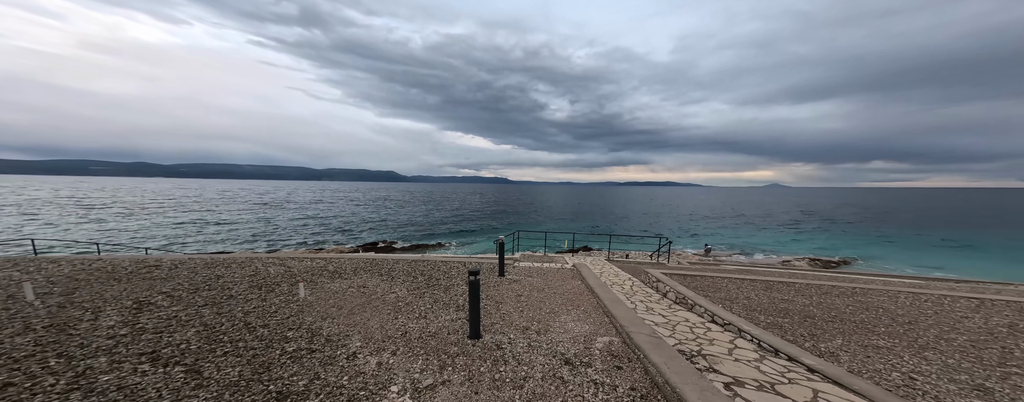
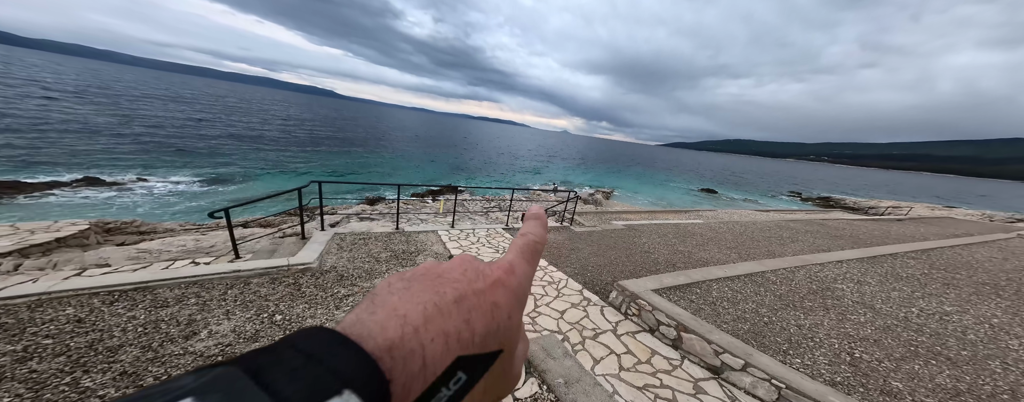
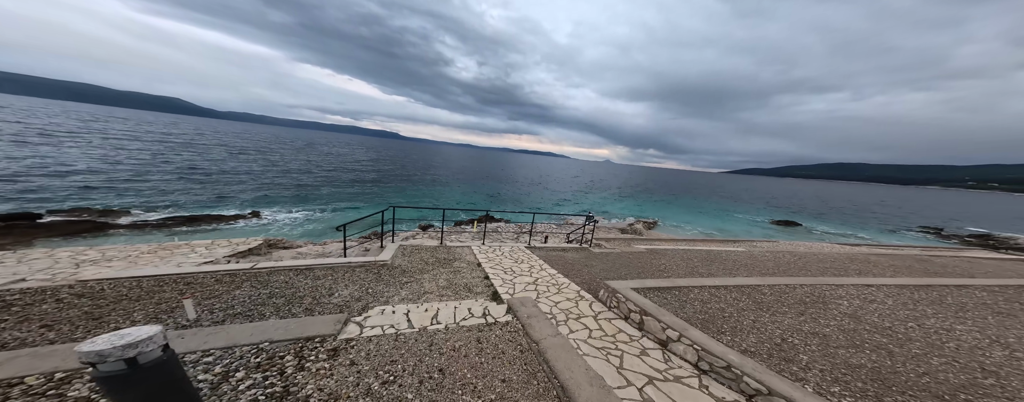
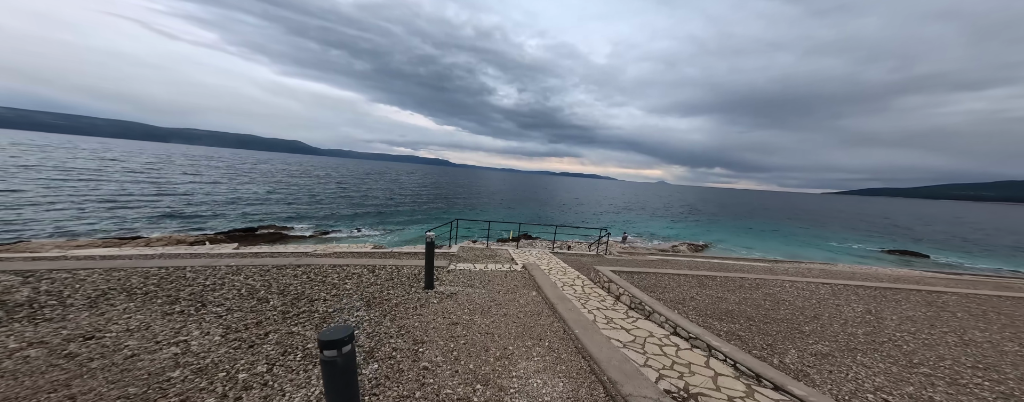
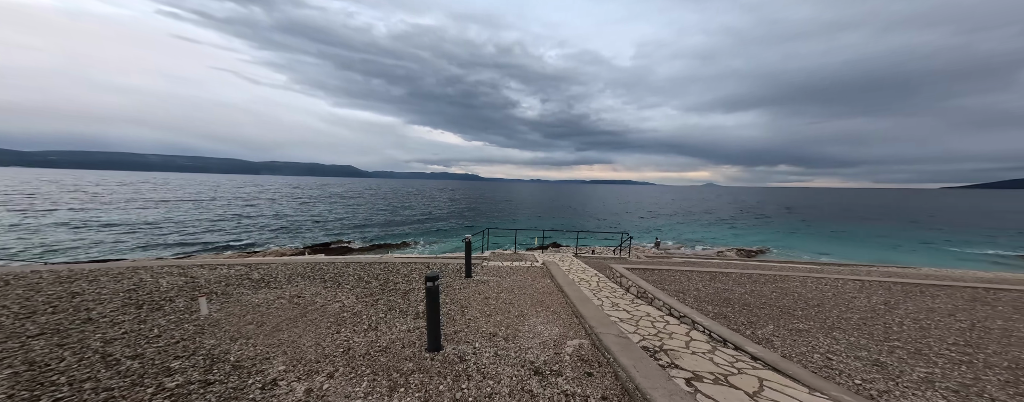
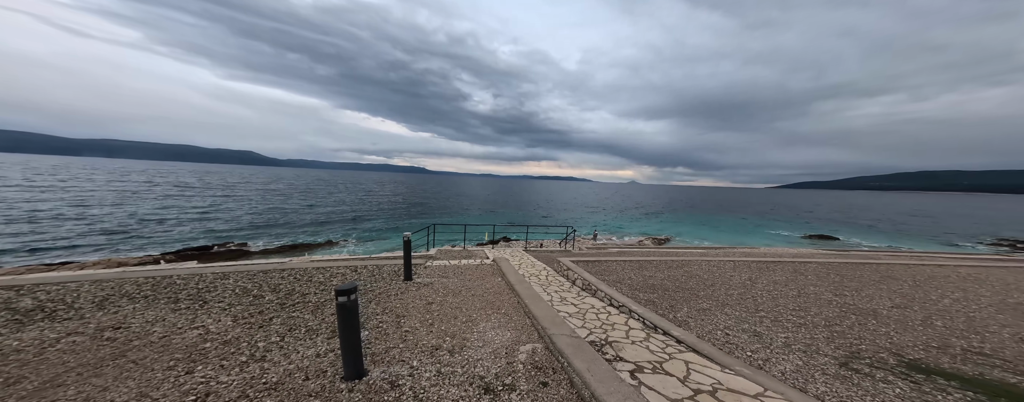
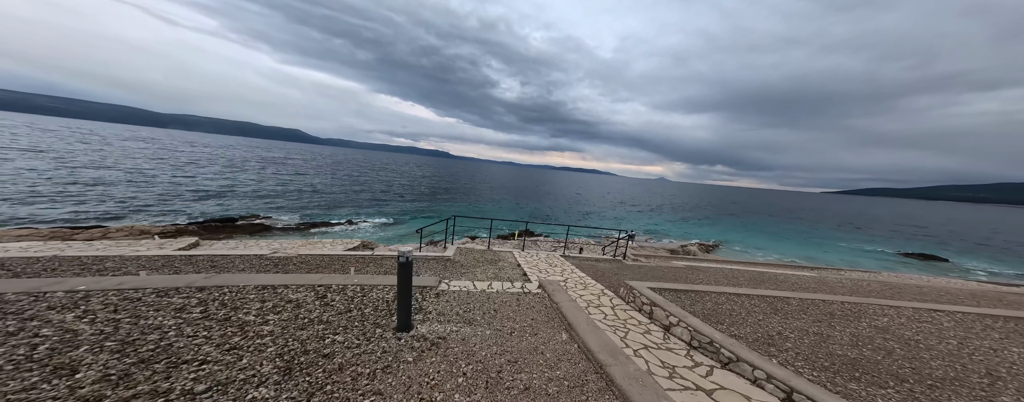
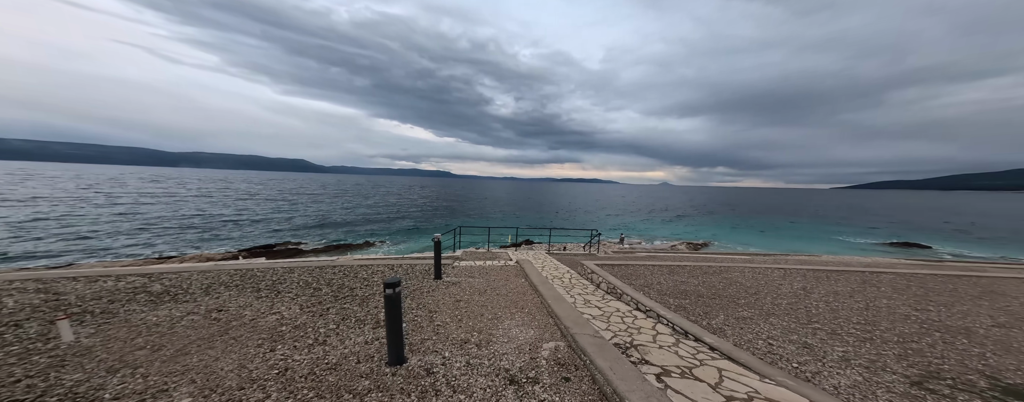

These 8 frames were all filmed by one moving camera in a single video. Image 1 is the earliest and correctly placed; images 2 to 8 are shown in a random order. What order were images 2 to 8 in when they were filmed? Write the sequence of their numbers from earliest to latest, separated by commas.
5, 8, 6, 4, 7, 3, 2
